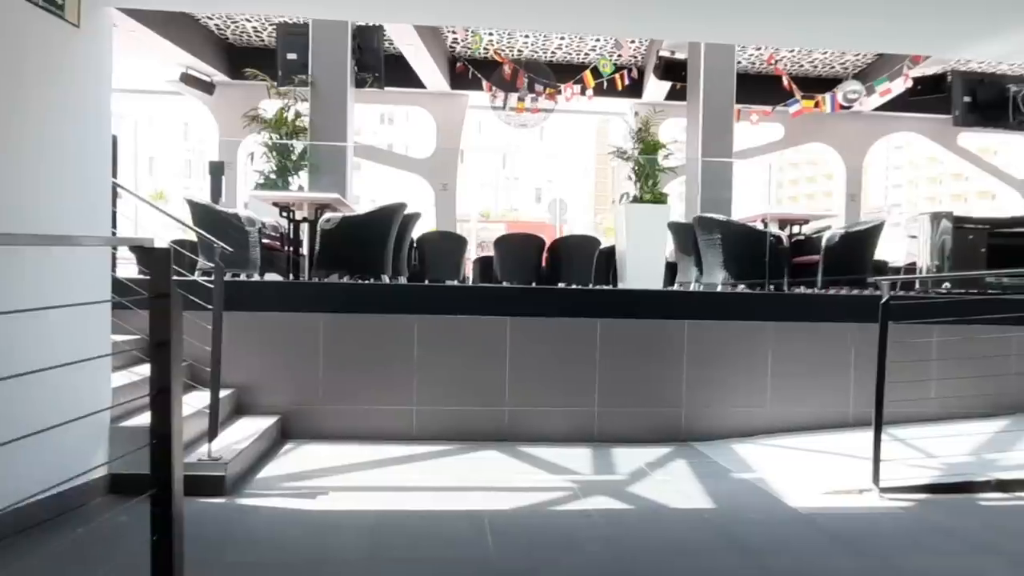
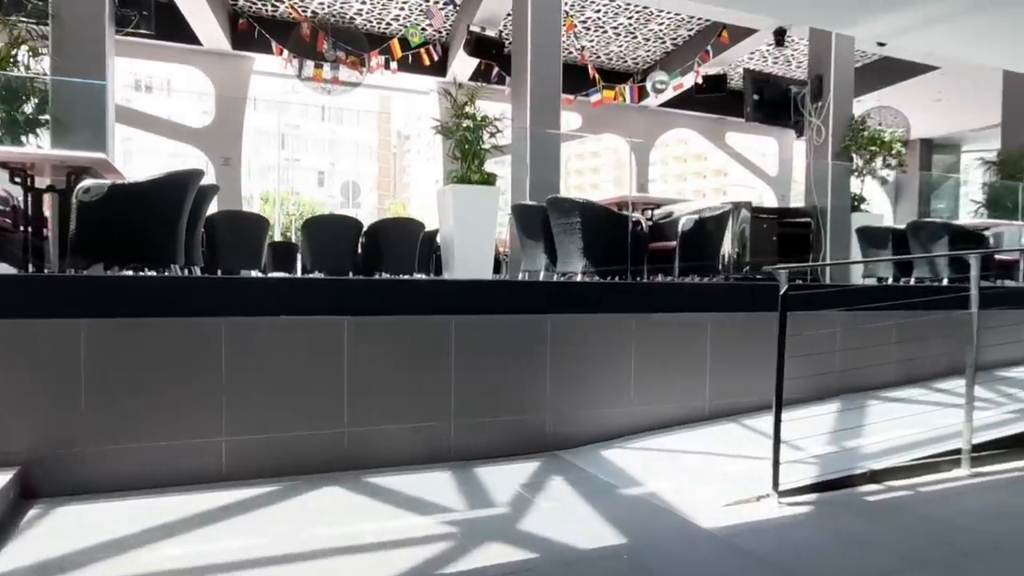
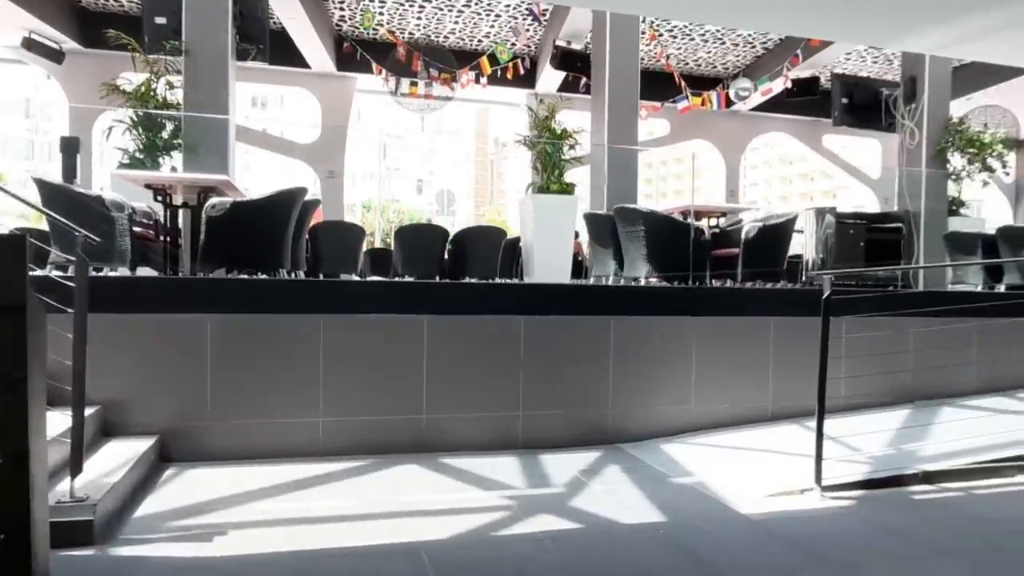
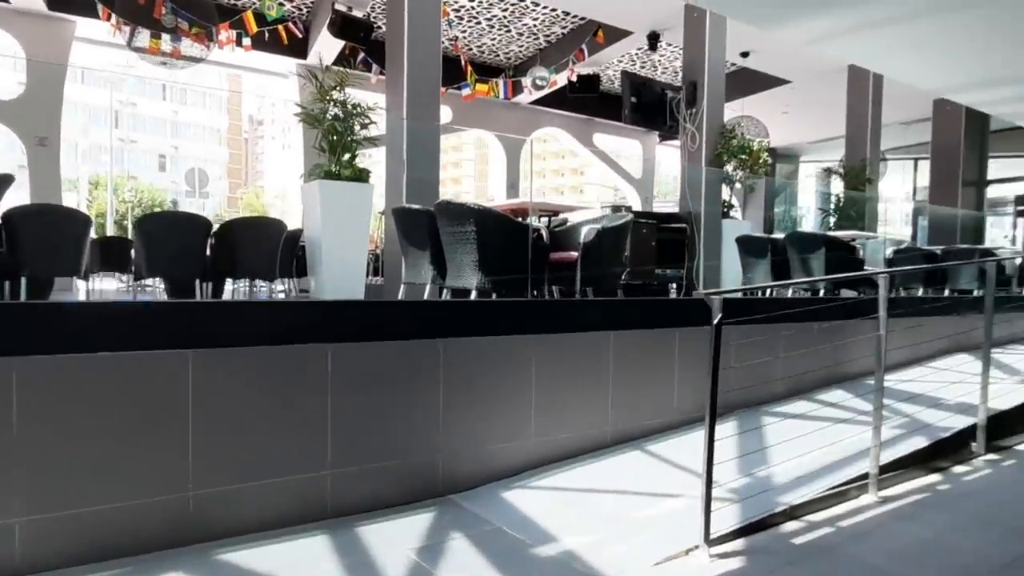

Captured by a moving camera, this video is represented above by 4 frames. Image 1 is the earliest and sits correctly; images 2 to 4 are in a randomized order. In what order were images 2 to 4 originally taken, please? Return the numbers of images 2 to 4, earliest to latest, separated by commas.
3, 2, 4
